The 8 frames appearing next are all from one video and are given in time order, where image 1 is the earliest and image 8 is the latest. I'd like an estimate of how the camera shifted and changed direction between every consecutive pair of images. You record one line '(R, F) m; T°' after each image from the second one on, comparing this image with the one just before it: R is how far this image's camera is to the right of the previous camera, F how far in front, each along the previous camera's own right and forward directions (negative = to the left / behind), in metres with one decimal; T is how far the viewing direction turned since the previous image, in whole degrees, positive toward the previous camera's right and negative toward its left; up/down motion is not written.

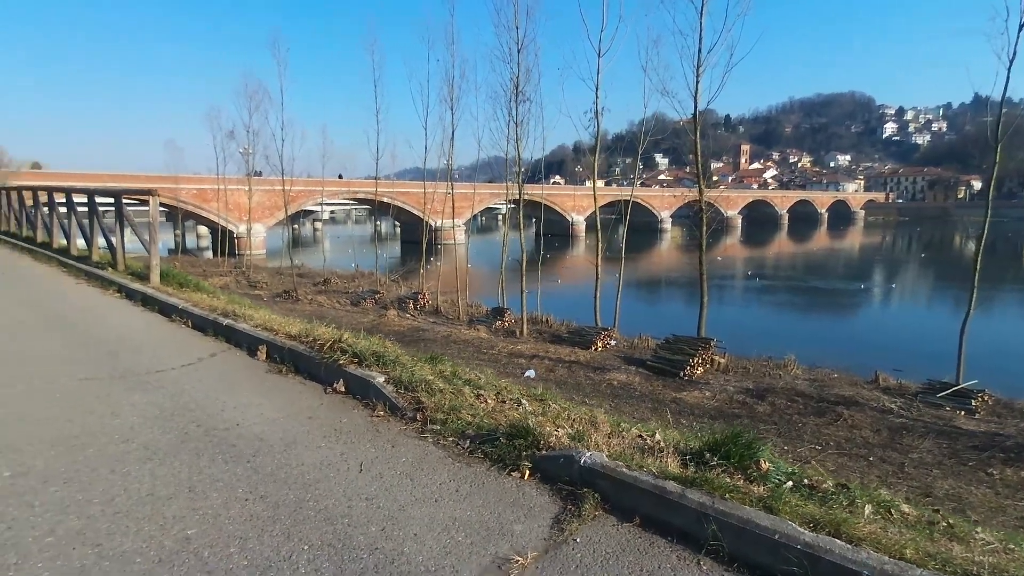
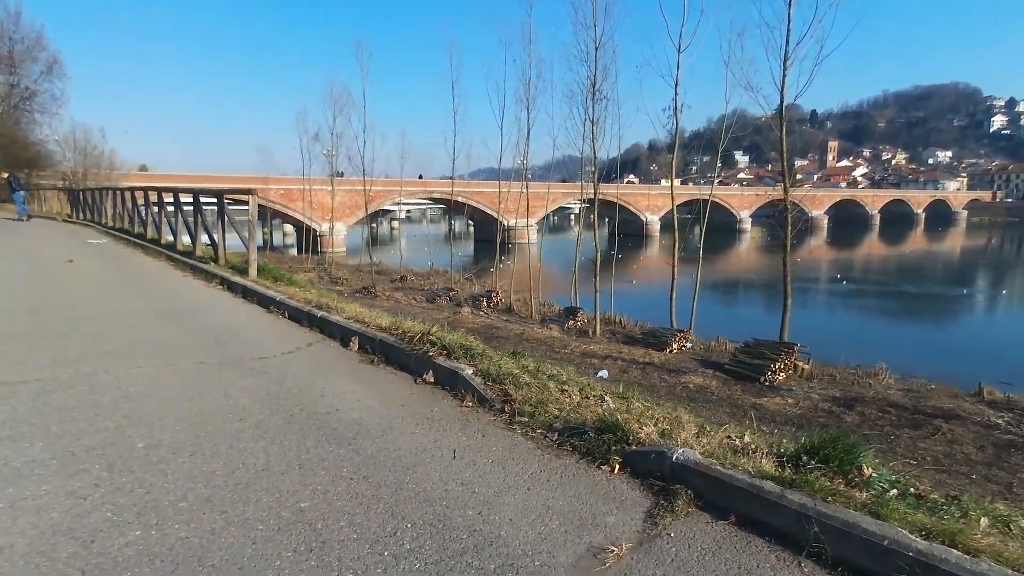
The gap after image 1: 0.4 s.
(-0.1, -0.1) m; -7°
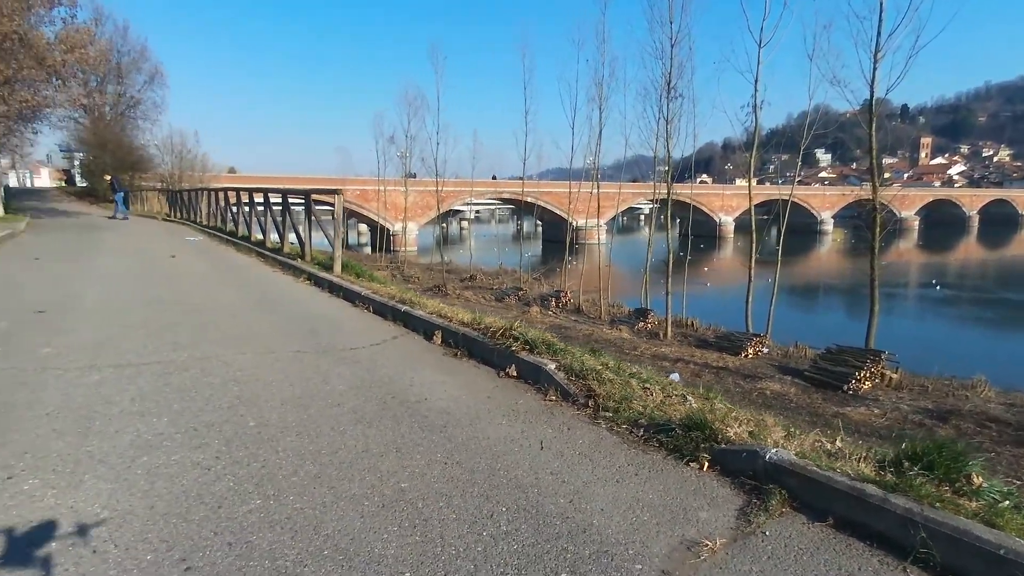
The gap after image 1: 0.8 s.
(-0.1, -0.1) m; -6°
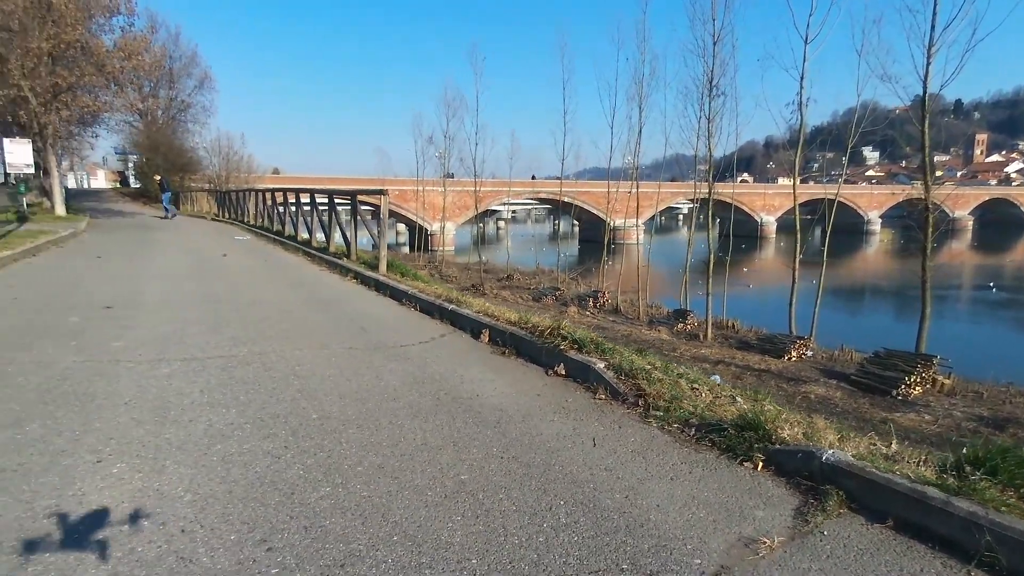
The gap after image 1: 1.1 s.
(-0.1, -0.1) m; -3°
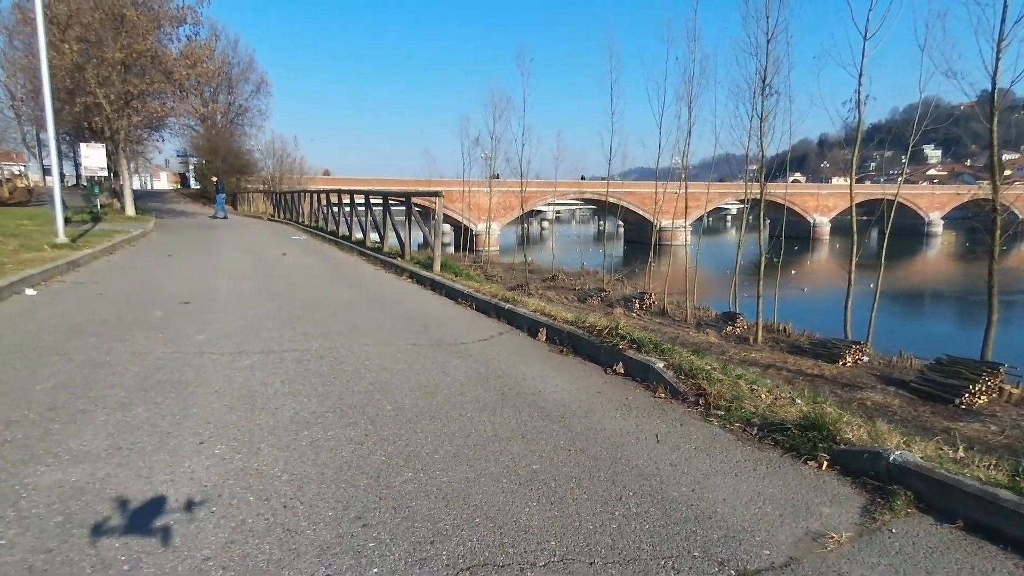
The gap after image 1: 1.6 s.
(-0.2, -0.2) m; -4°
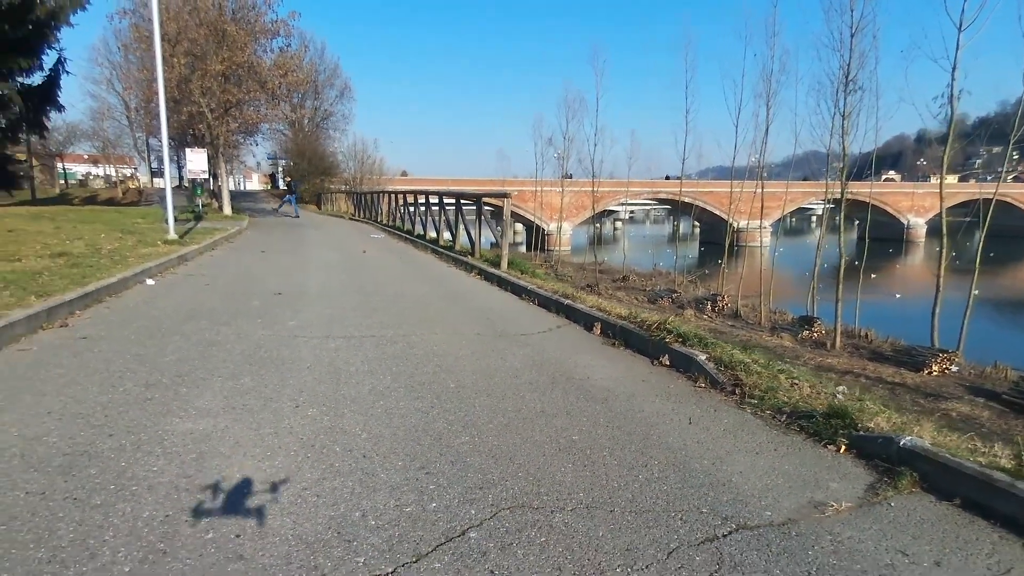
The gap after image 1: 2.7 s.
(+0.2, -0.5) m; -7°
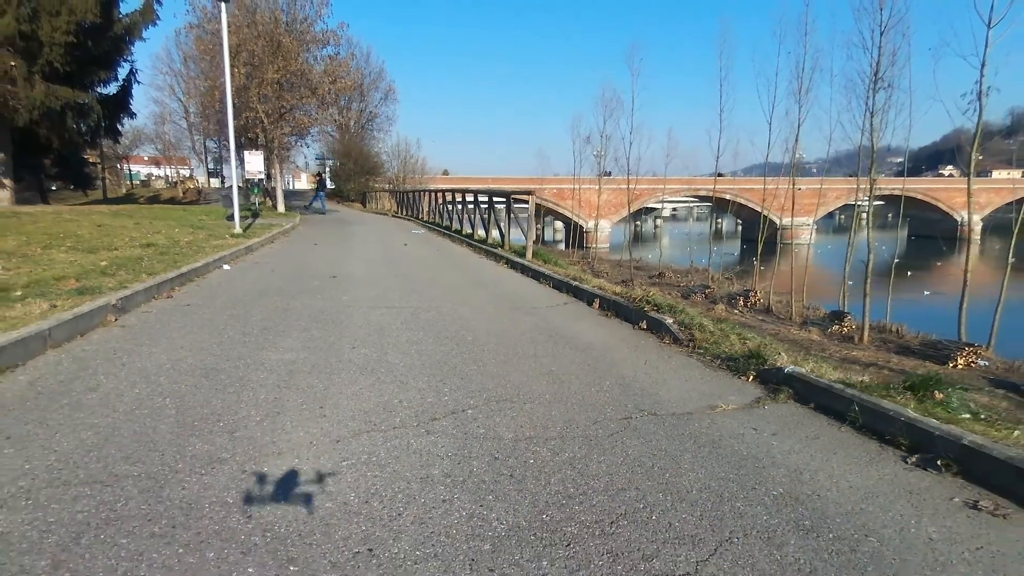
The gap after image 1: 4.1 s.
(+0.4, -1.4) m; -4°
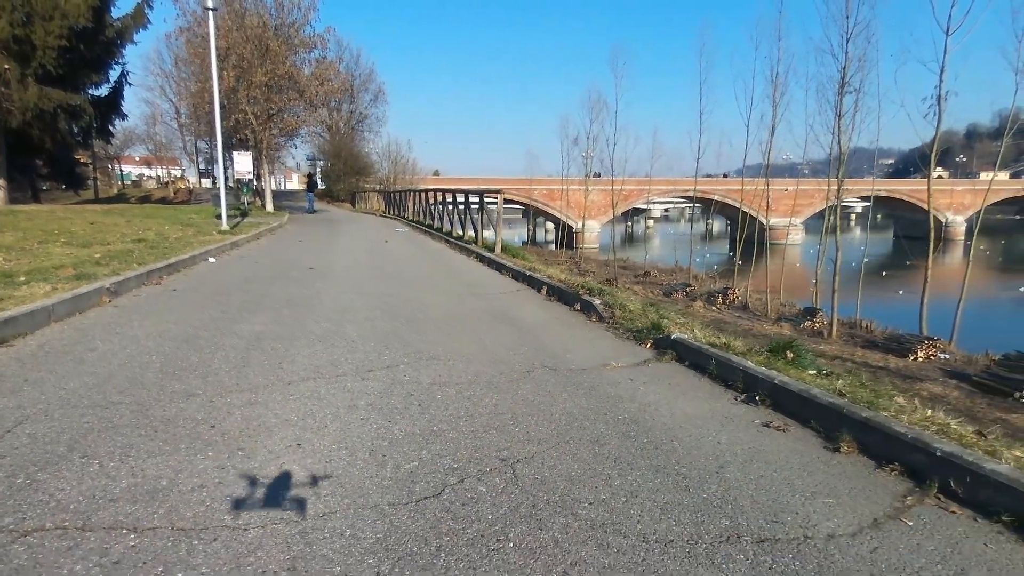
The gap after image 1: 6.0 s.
(+0.6, -0.9) m; +1°
